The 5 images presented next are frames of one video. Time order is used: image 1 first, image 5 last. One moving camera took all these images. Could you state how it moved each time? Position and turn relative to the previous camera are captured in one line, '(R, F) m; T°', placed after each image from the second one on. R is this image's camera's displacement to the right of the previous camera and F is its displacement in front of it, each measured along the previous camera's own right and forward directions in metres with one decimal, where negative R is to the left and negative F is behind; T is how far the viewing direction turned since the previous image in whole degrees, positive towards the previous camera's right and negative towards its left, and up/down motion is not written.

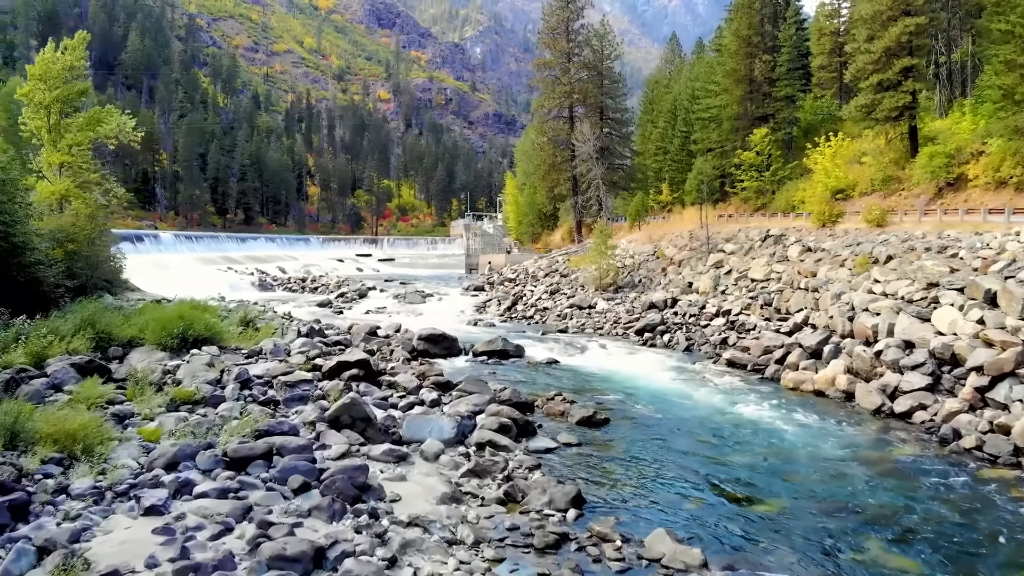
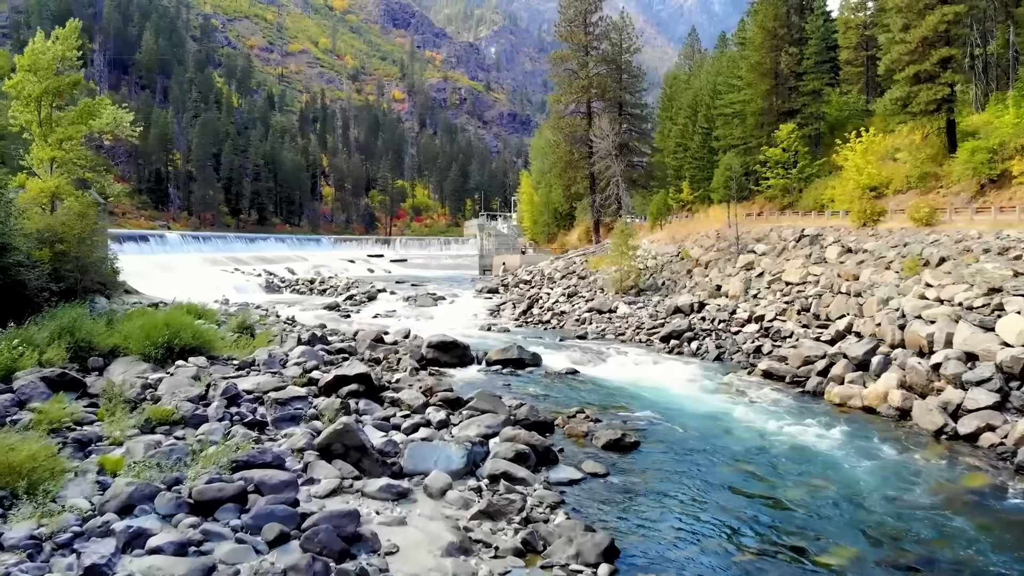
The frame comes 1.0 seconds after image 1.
(-0.1, +1.4) m; -1°
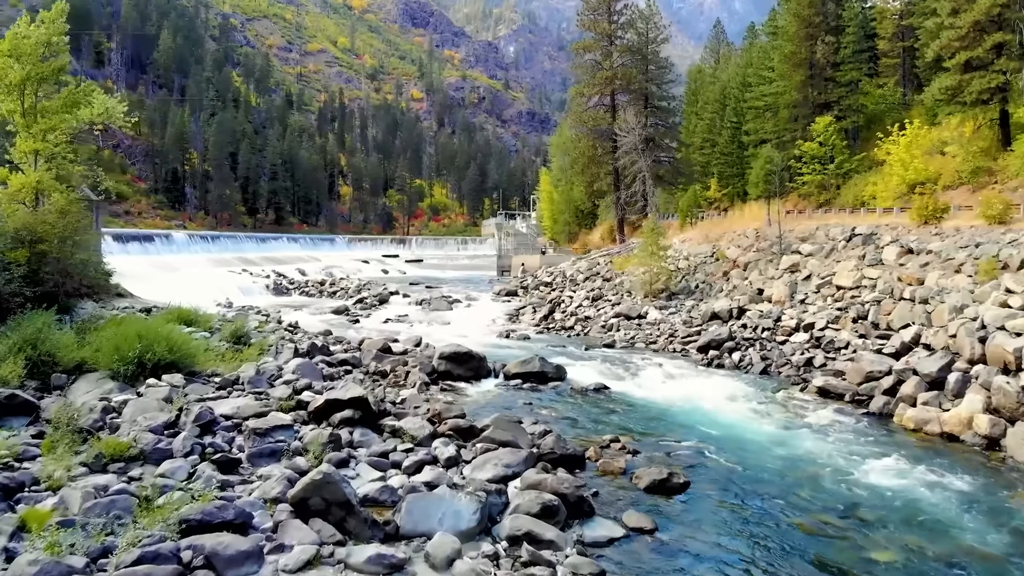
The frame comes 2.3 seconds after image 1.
(-0.1, +1.8) m; -2°
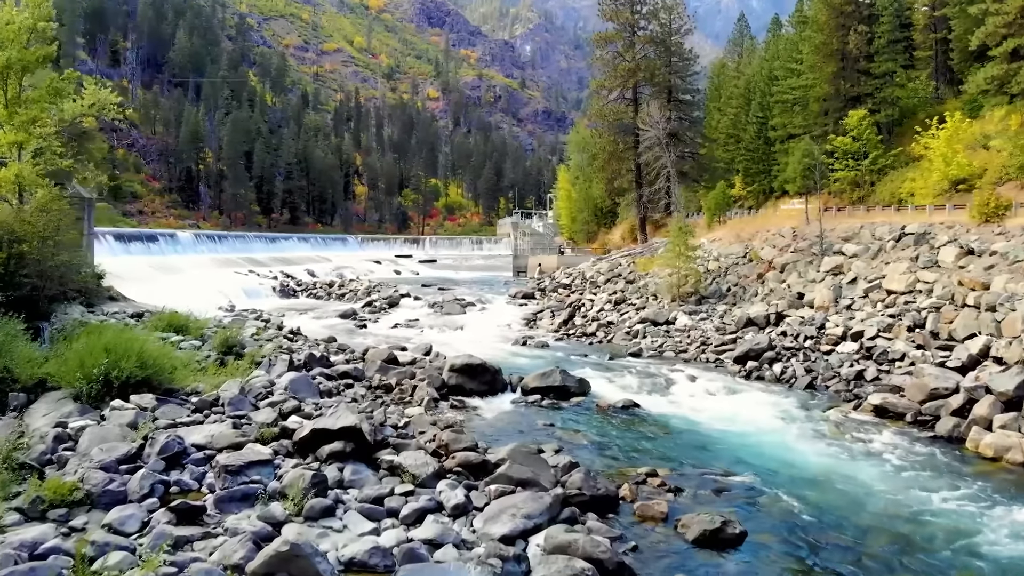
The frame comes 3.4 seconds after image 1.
(-0.1, +1.5) m; -1°
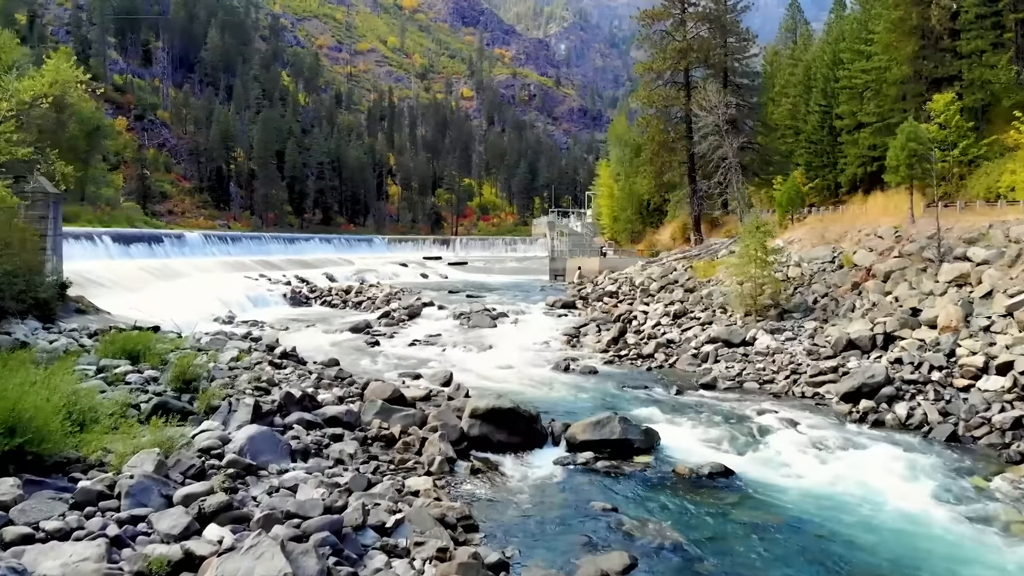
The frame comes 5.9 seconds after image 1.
(-0.1, +3.4) m; -3°
